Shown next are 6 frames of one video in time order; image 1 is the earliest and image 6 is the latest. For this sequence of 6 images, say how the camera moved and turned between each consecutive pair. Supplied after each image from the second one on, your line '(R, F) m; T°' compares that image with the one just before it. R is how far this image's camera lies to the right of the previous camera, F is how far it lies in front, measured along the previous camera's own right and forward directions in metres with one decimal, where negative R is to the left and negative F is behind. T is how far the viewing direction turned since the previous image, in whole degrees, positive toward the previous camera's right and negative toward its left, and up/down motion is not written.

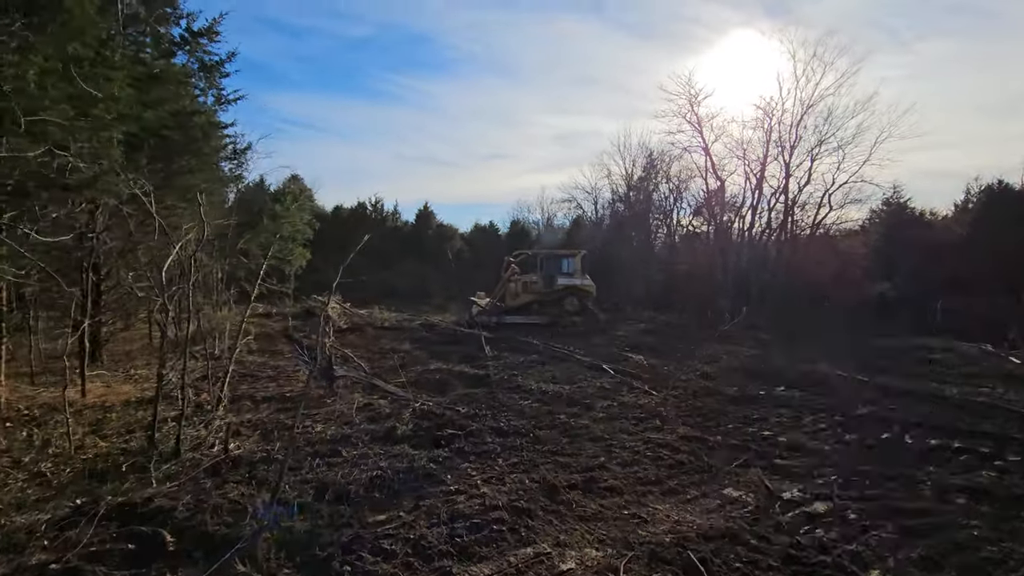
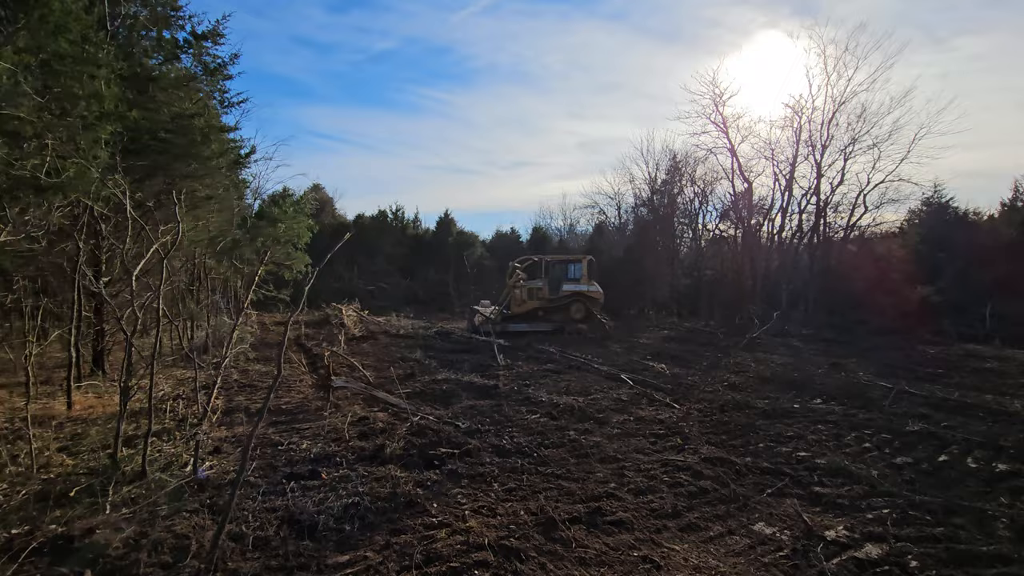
(+0.3, +0.6) m; -3°
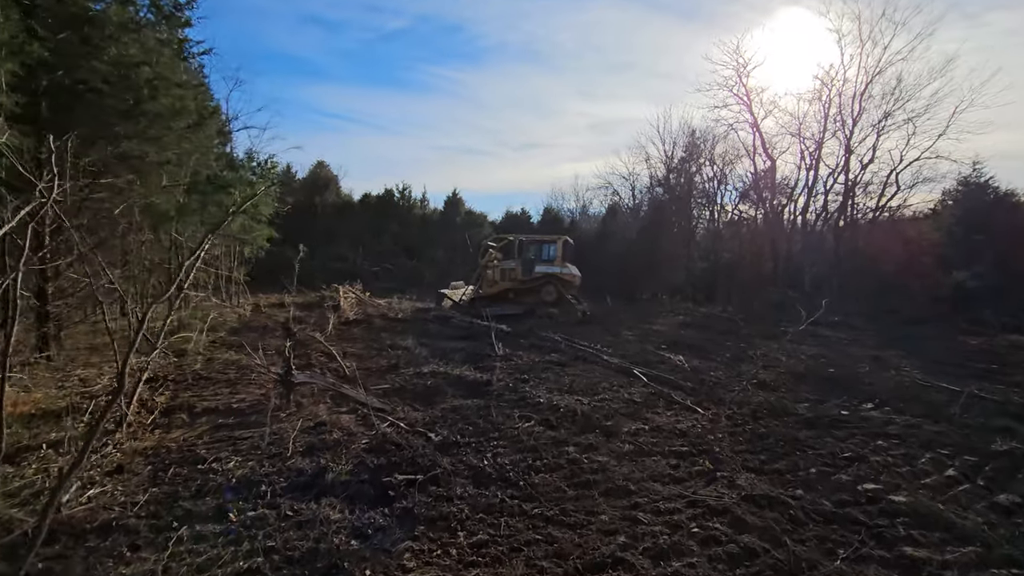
(+0.3, +1.4) m; -1°
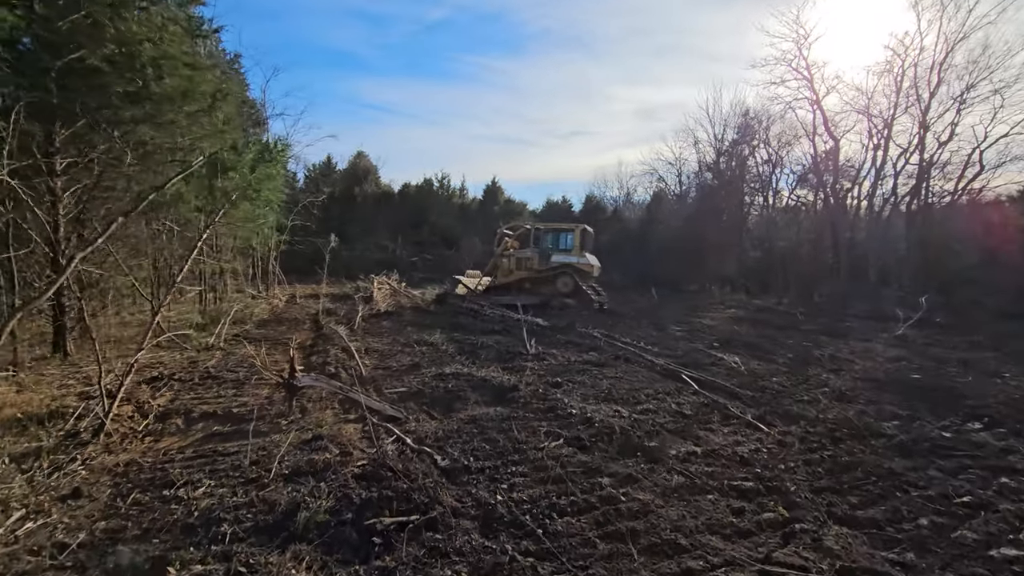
(+0.2, +0.9) m; -5°
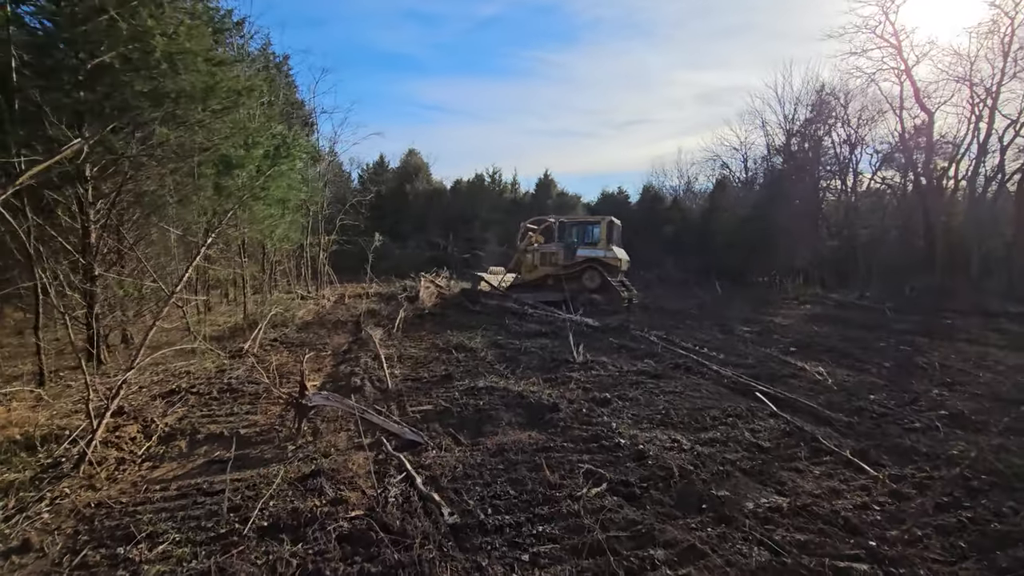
(+0.2, +1.0) m; -6°
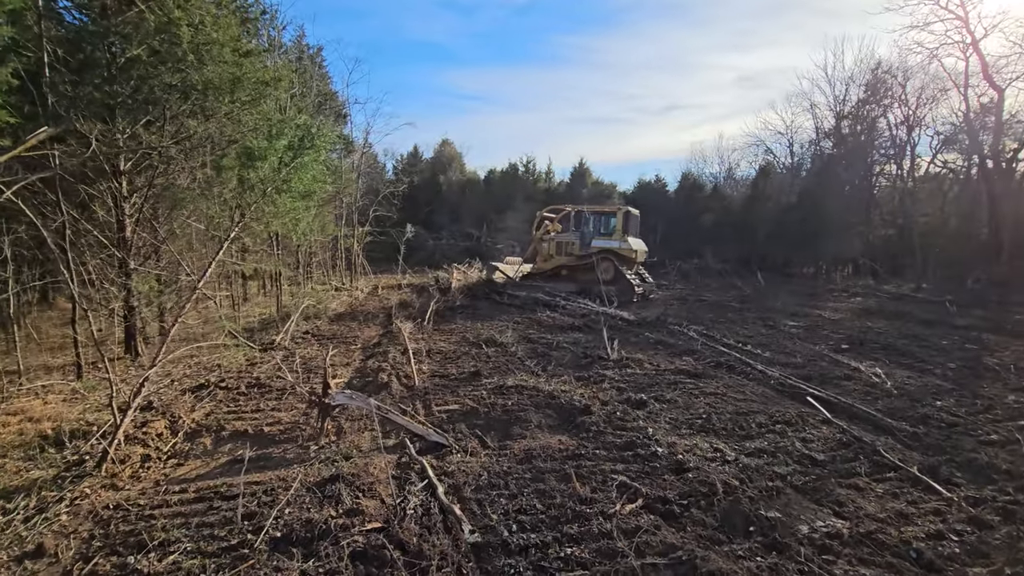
(+0.1, +0.3) m; -4°
